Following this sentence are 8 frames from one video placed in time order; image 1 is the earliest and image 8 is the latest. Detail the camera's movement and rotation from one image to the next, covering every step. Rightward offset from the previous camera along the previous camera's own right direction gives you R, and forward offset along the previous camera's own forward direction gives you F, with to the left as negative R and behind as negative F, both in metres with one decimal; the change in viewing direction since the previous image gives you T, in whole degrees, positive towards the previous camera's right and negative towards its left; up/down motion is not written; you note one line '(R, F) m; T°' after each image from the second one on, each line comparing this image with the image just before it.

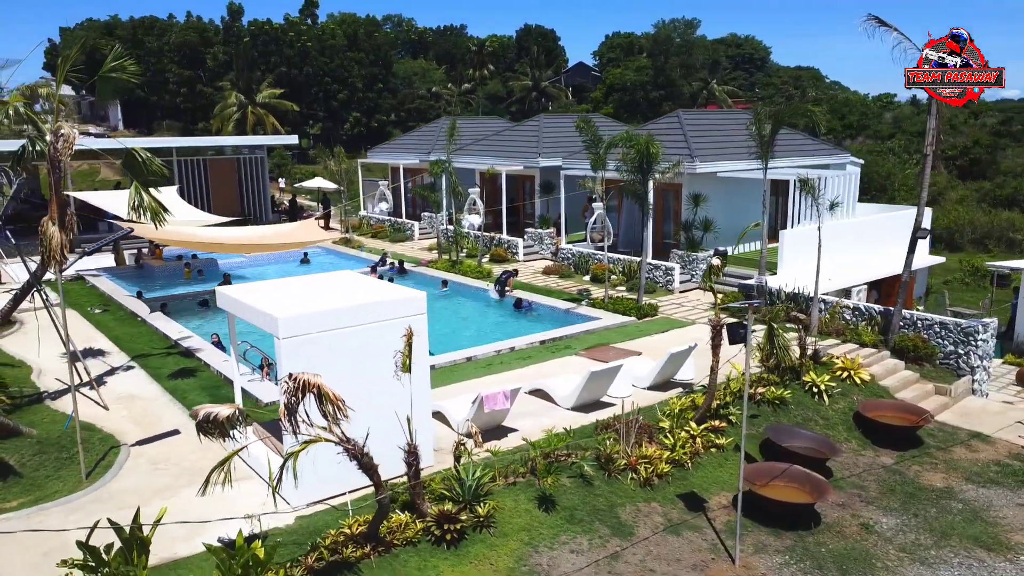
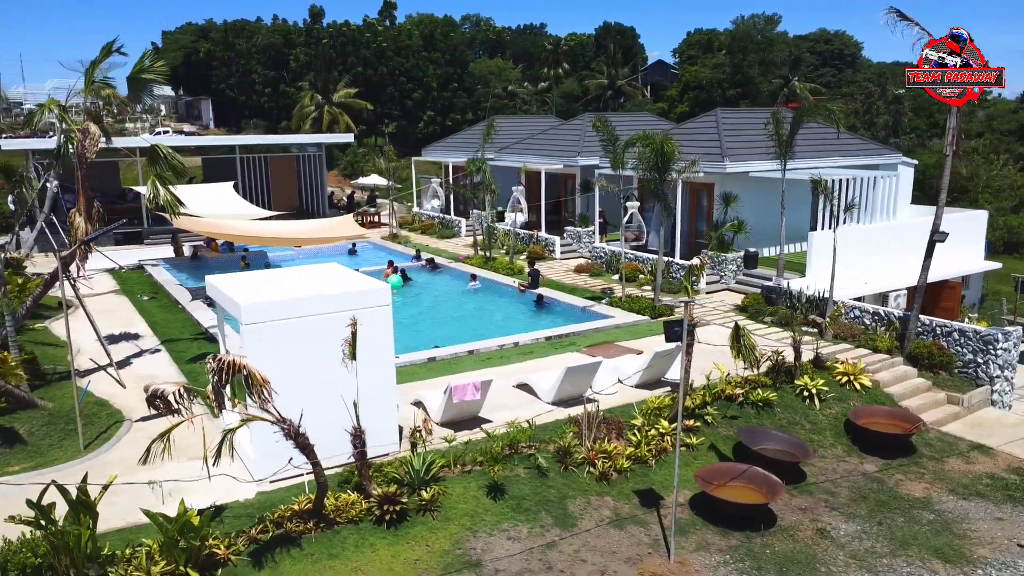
(+1.6, -0.2) m; -6°
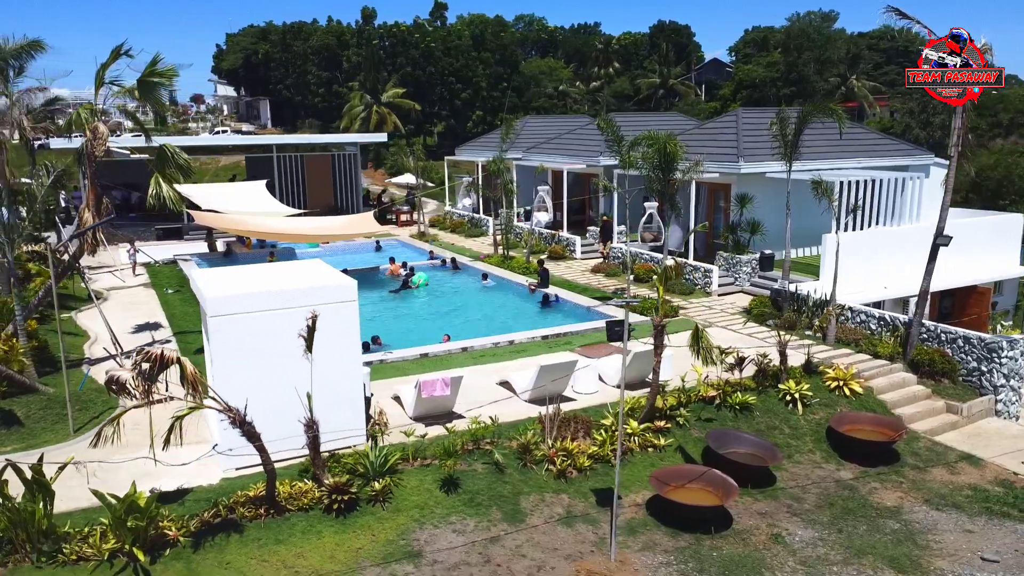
(+1.3, -0.1) m; -4°
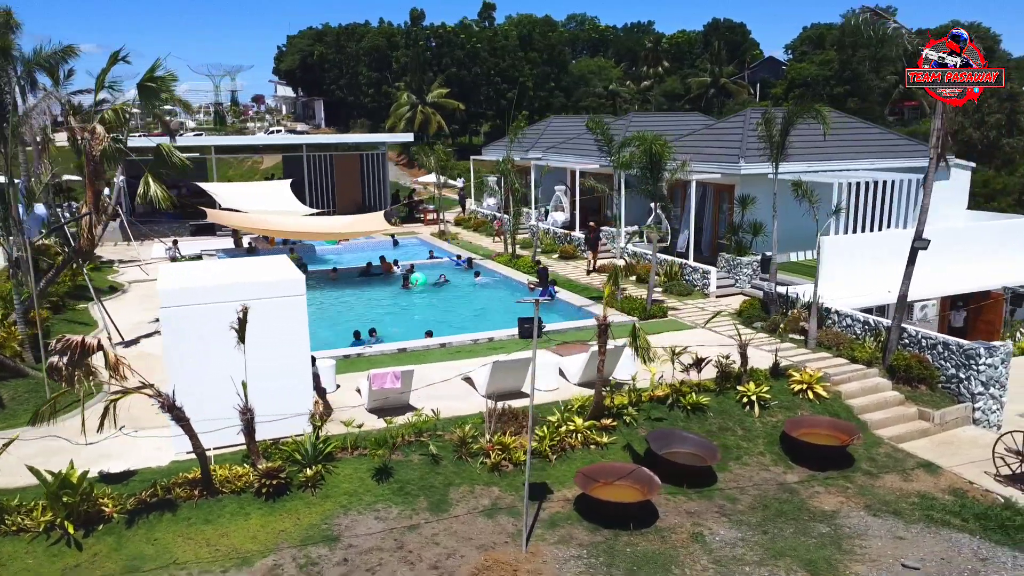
(+1.6, -0.2) m; -4°
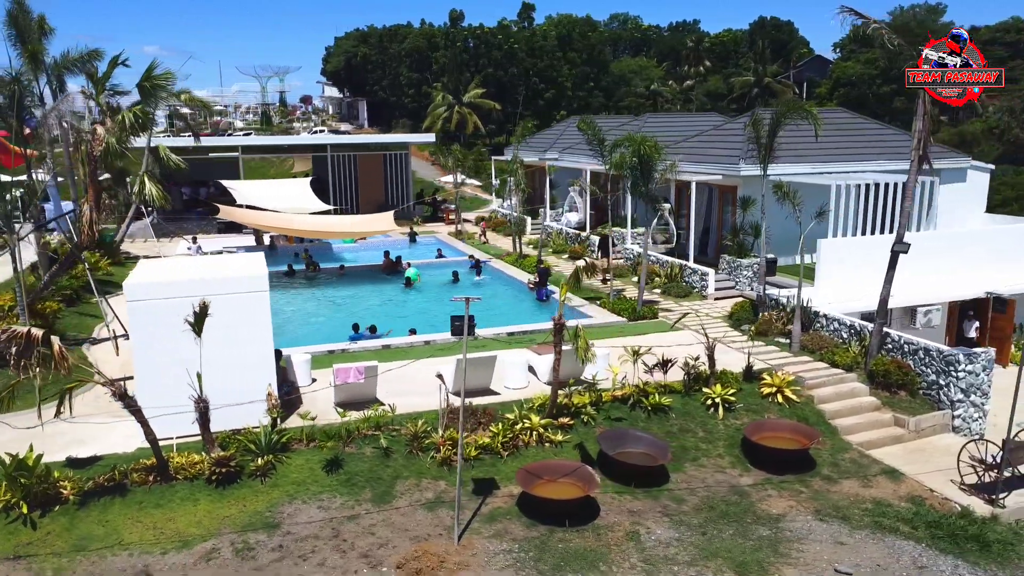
(+1.3, -0.2) m; -3°
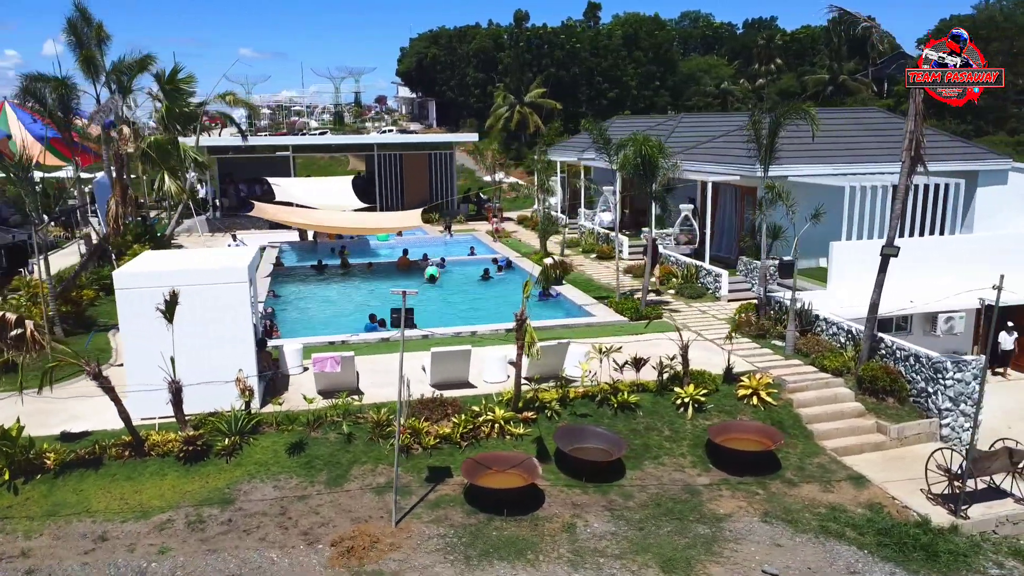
(+1.7, -0.3) m; -5°
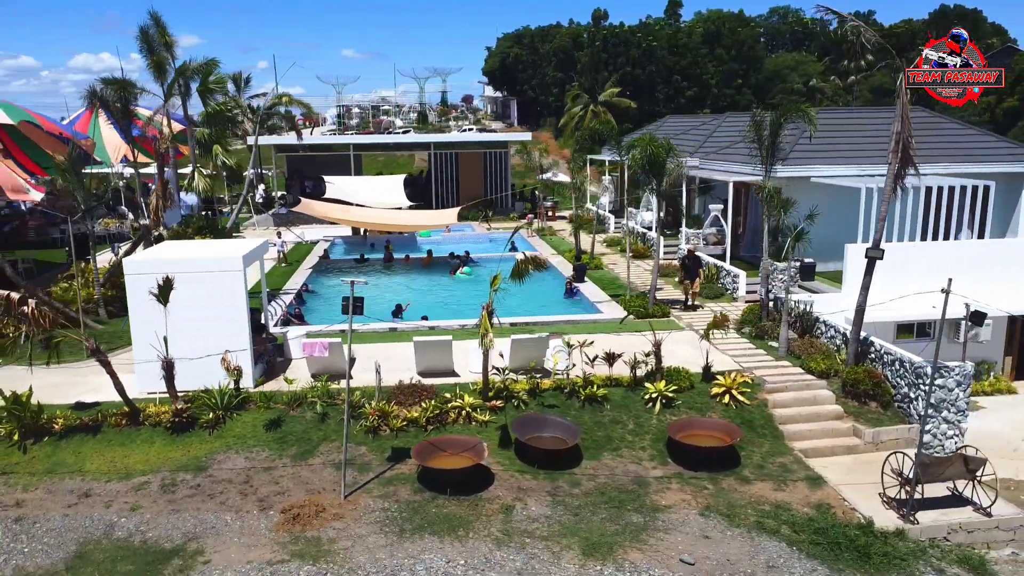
(+1.9, -0.5) m; -7°
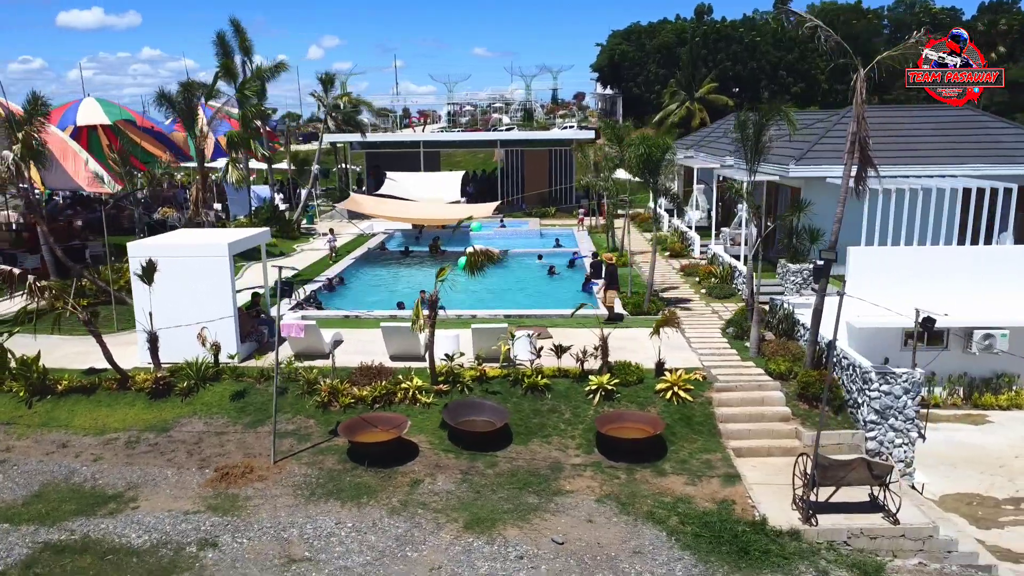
(+2.9, -0.5) m; -9°
